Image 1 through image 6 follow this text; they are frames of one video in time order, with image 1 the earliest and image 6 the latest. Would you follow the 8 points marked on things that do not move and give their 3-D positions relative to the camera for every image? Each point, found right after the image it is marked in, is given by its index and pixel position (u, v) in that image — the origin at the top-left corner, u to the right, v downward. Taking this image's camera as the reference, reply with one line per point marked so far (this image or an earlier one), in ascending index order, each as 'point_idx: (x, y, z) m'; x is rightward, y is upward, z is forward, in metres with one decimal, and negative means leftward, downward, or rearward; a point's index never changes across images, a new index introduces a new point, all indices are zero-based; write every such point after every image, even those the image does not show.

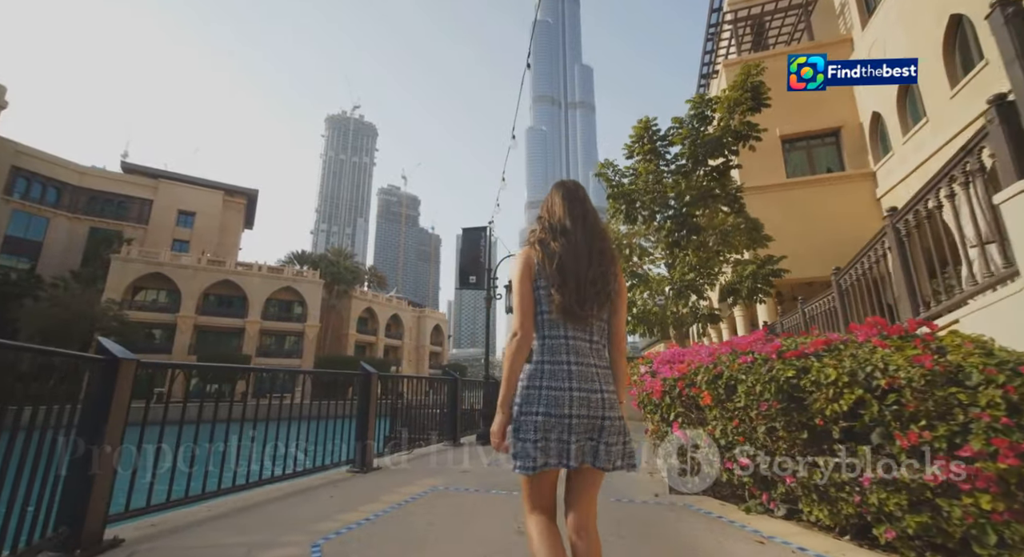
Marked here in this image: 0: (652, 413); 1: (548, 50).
0: (+1.2, -1.2, +4.0) m
1: (+1.1, +9.3, +20.0) m
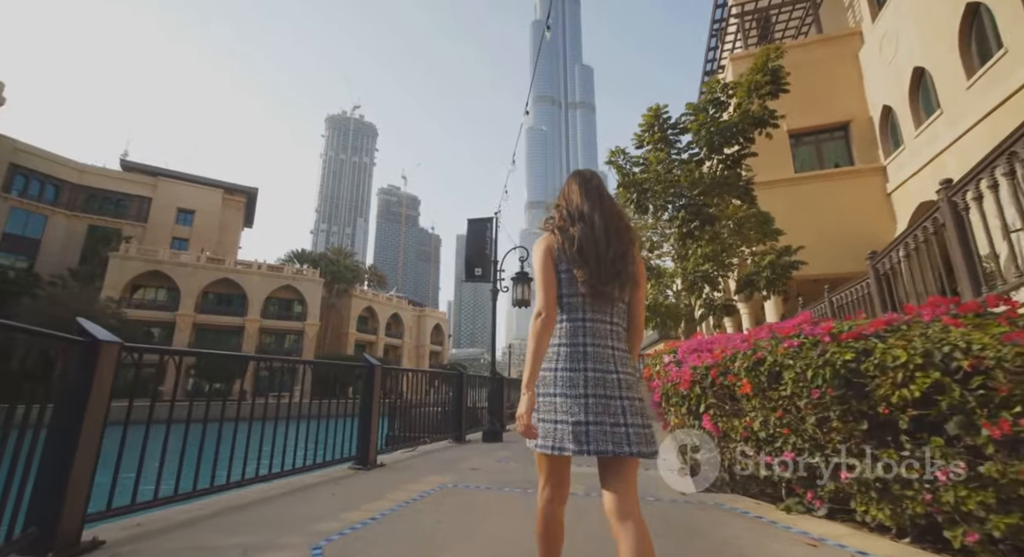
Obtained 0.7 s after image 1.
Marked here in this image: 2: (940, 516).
0: (+1.4, -1.0, +3.7) m
1: (+1.2, +9.4, +19.7) m
2: (+2.0, -1.1, +2.1) m
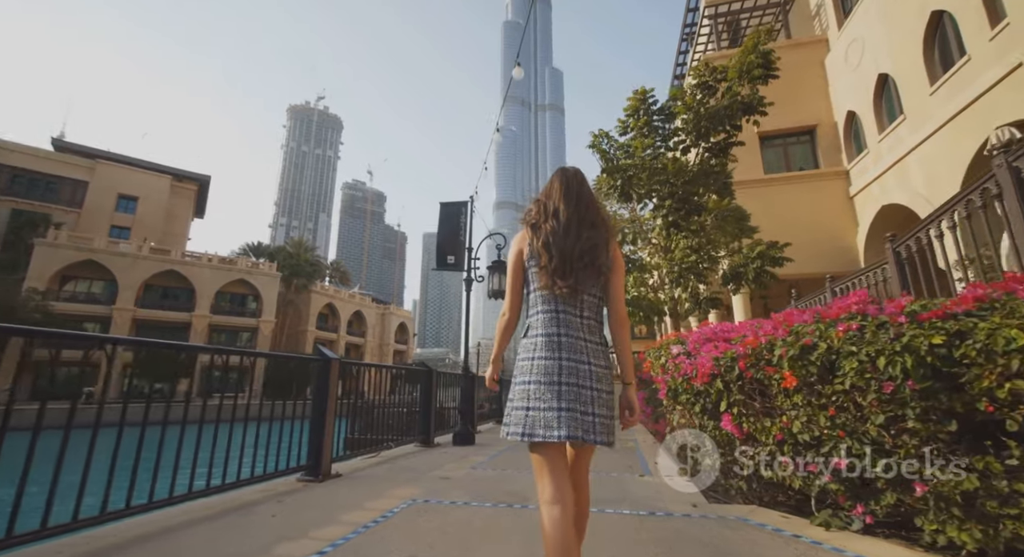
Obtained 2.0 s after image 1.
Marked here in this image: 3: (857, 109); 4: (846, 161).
0: (+1.3, -0.9, +3.2) m
1: (+0.1, +9.6, +19.2) m
2: (+2.0, -0.9, +1.6) m
3: (+10.4, +5.1, +13.7) m
4: (+10.7, +3.8, +14.6) m
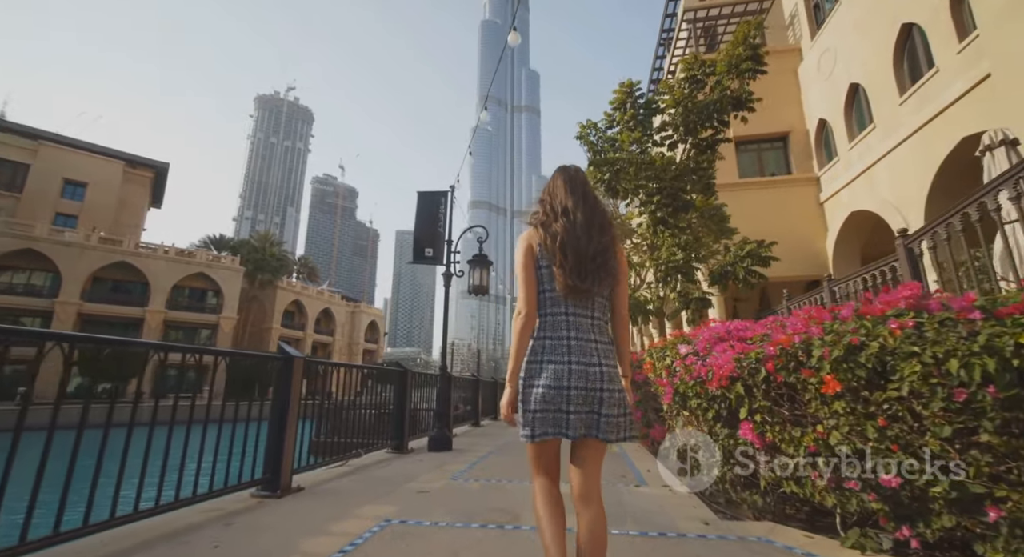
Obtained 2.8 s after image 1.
0: (+1.2, -0.8, +2.9) m
1: (-0.7, +9.6, +18.8) m
2: (+2.0, -0.9, +1.4) m
3: (+9.8, +5.0, +14.0) m
4: (+10.0, +3.6, +14.9) m
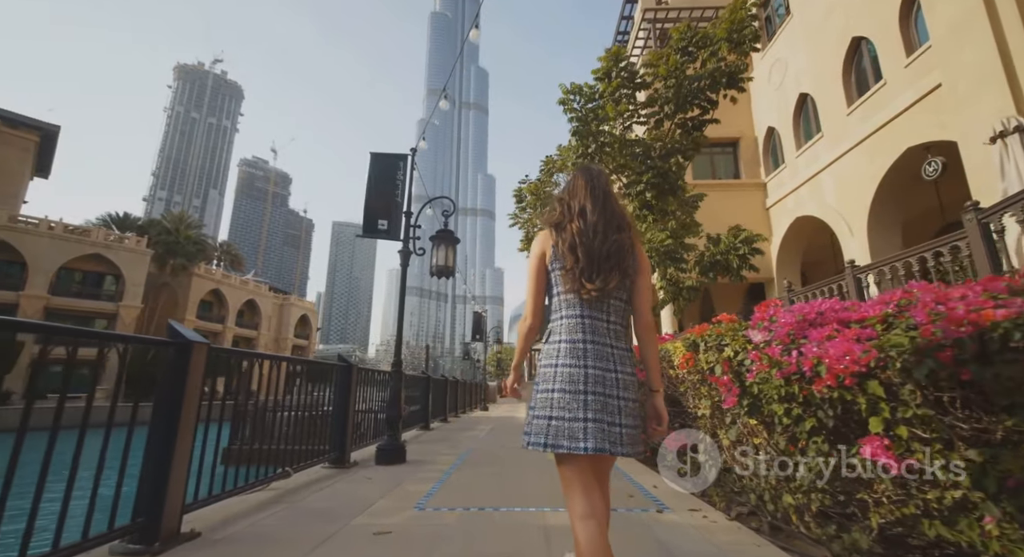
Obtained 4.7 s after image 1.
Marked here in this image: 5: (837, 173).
0: (+1.3, -0.6, +2.2) m
1: (-2.4, +9.9, +17.6) m
2: (+2.3, -0.7, +0.7) m
3: (+8.6, +4.9, +14.2) m
4: (+8.6, +3.6, +15.1) m
5: (+8.3, +2.7, +11.5) m
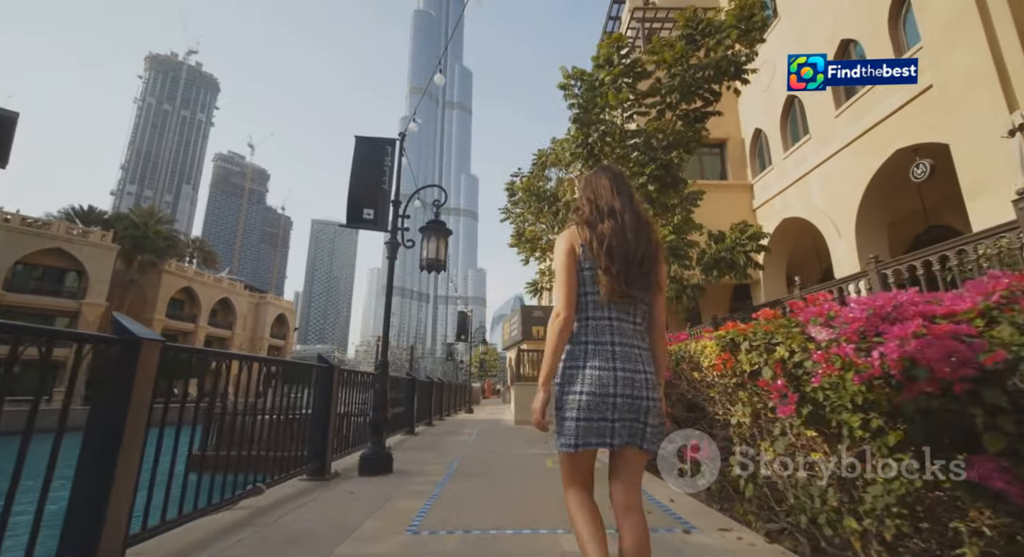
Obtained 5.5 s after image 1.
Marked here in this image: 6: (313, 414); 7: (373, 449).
0: (+1.4, -0.6, +1.8) m
1: (-2.8, +10.0, +17.2) m
2: (+2.4, -0.7, +0.4) m
3: (+8.2, +4.9, +14.2) m
4: (+8.2, +3.5, +15.1) m
5: (+8.0, +2.7, +11.4) m
6: (-2.1, -1.5, +4.8) m
7: (-1.6, -1.9, +5.0) m
